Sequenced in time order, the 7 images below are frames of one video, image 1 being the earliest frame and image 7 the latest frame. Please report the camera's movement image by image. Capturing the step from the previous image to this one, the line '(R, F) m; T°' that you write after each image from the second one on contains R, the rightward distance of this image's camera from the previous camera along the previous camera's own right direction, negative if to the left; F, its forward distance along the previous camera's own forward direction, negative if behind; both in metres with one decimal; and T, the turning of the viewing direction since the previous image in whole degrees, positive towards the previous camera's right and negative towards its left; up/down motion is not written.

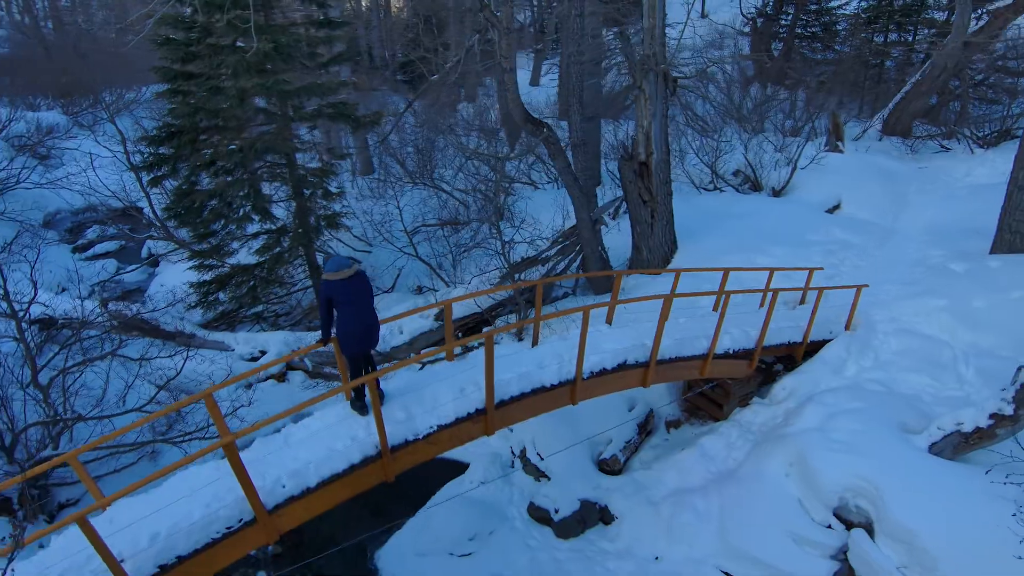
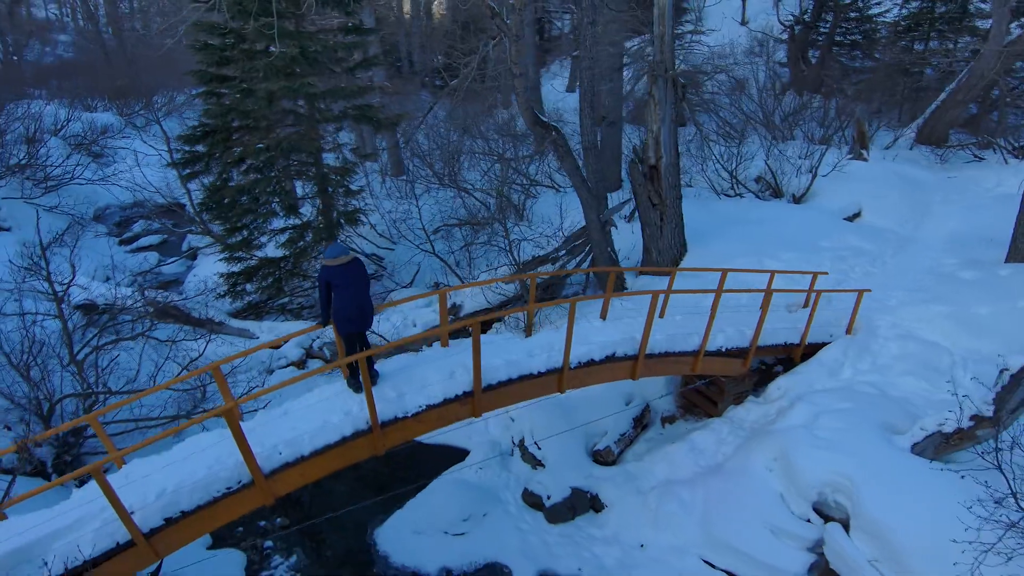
(+0.5, -0.3) m; -3°
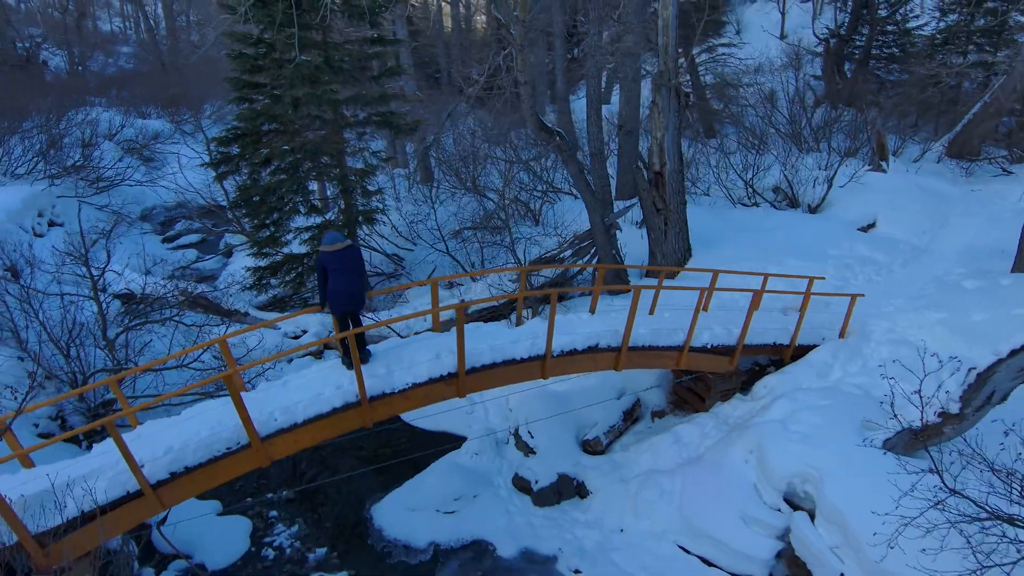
(+0.6, -0.4) m; -3°
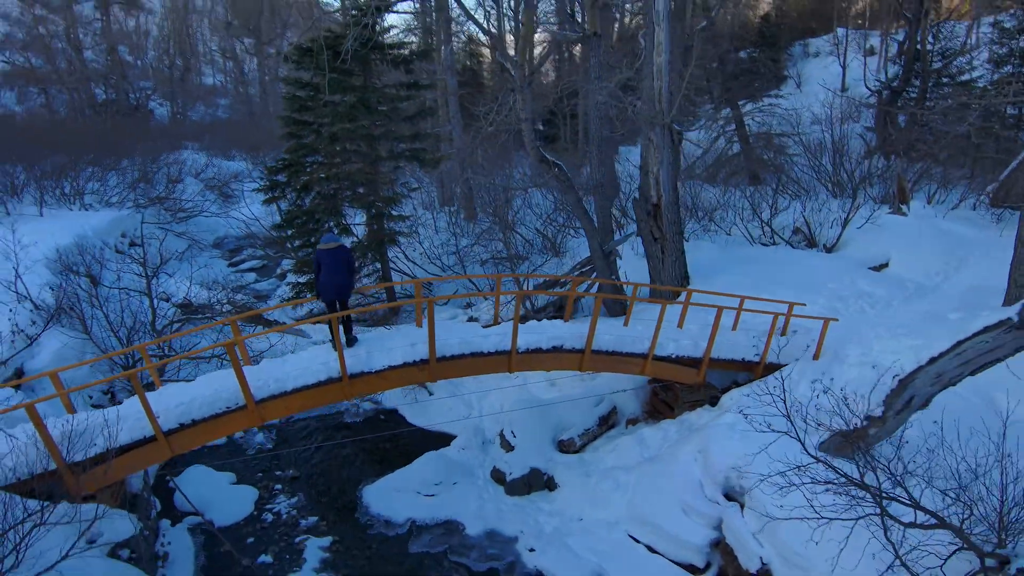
(+1.2, -0.9) m; -6°
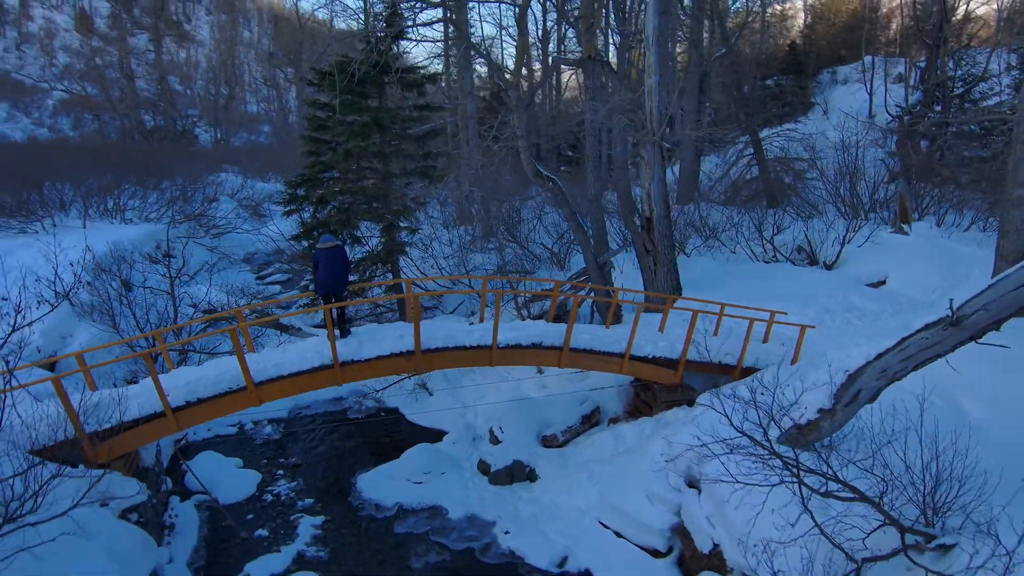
(+0.7, -0.6) m; -3°
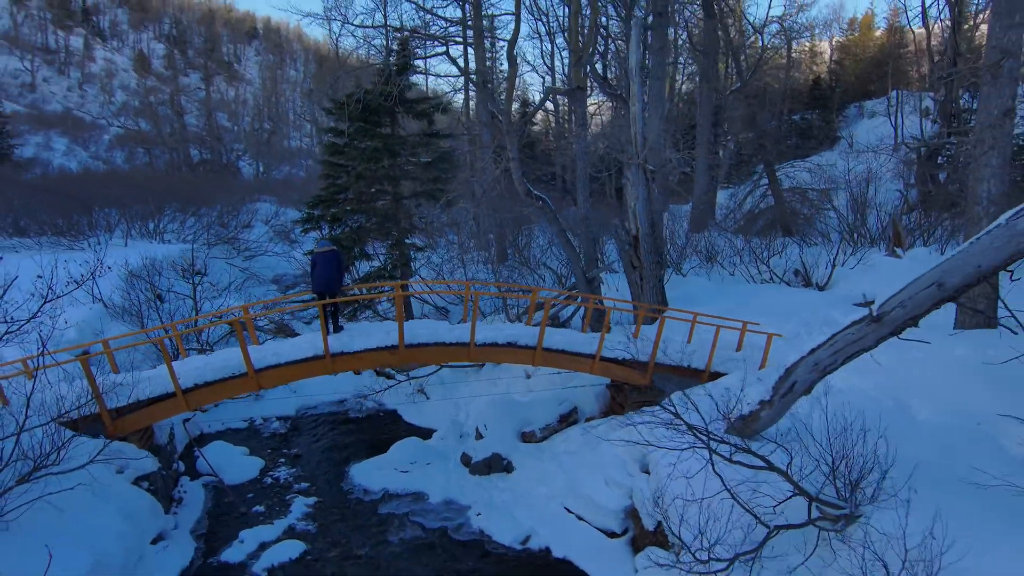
(+0.8, -0.8) m; -3°
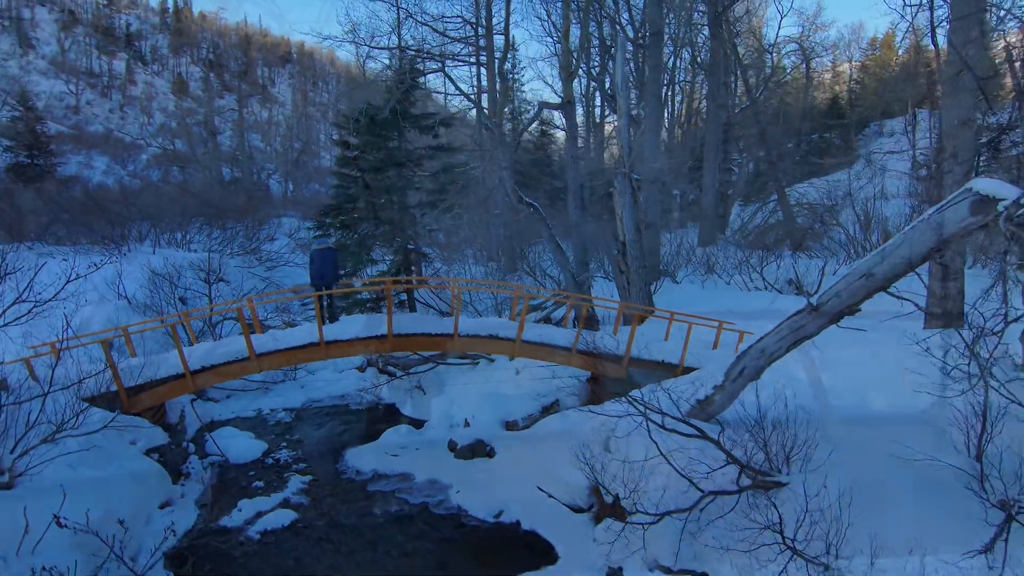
(+0.7, -0.8) m; -2°
